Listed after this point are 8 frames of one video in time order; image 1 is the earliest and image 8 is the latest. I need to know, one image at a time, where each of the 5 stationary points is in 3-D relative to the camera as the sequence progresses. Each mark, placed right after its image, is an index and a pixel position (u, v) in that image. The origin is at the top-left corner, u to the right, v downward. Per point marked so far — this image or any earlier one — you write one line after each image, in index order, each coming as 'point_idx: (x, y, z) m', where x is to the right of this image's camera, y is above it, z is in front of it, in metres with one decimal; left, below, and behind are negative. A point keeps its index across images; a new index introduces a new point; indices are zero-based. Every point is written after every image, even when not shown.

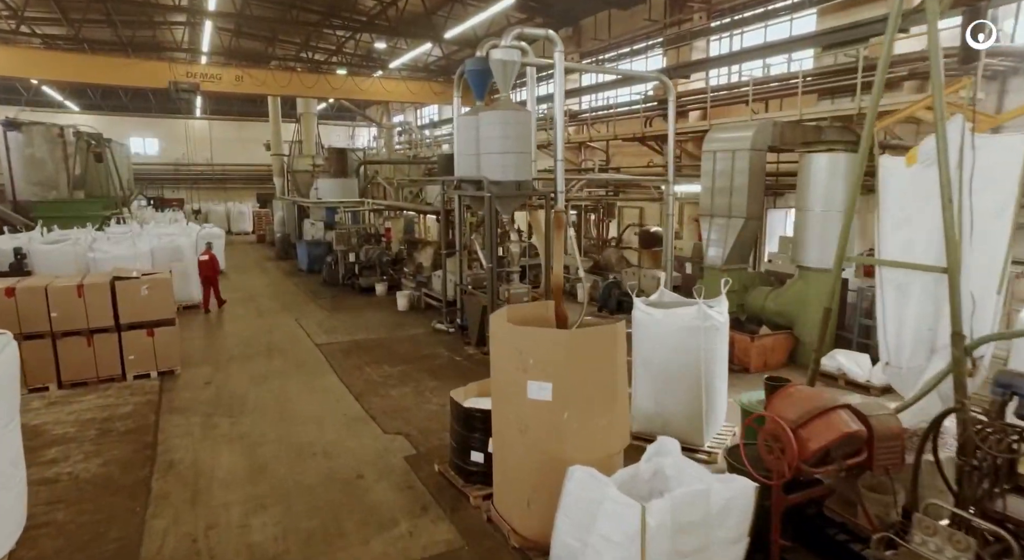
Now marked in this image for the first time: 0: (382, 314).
0: (-1.6, -0.4, +7.6) m
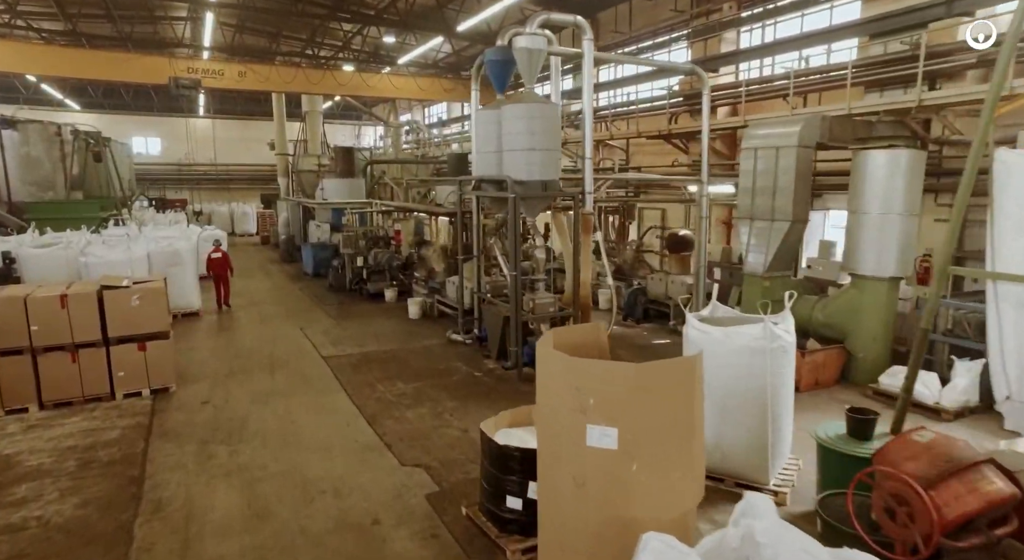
0: (-1.4, -0.5, +7.1) m
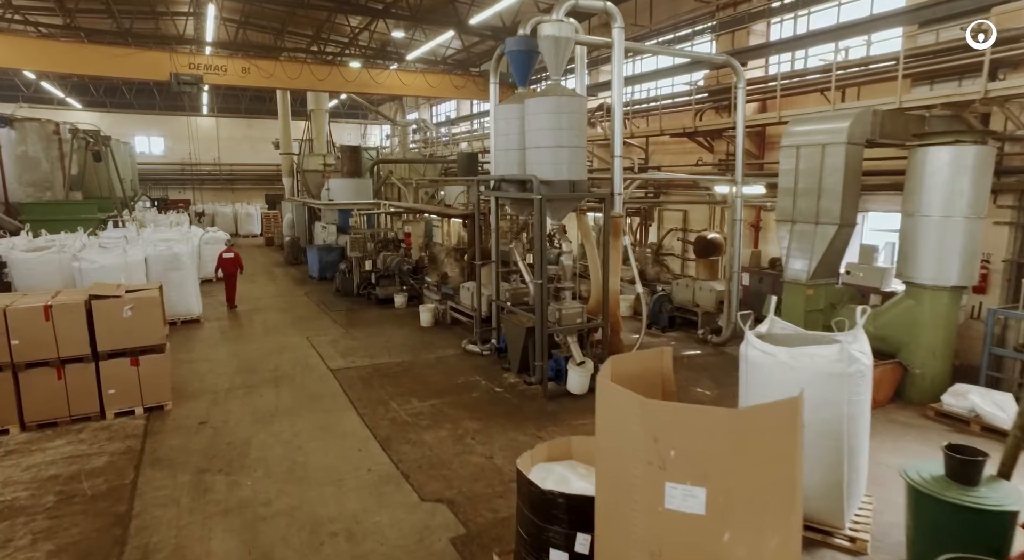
0: (-1.2, -0.6, +6.7) m
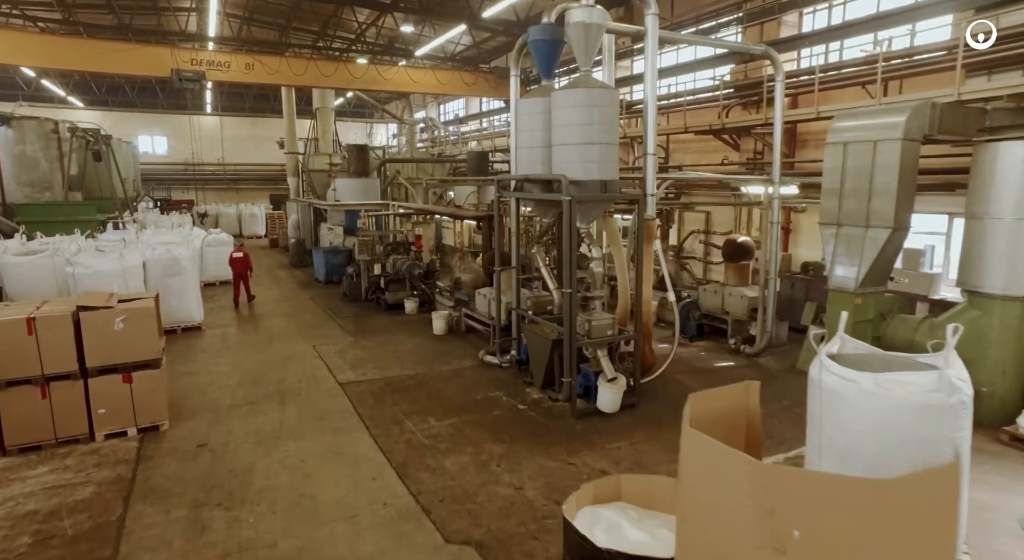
0: (-1.0, -0.6, +6.4) m
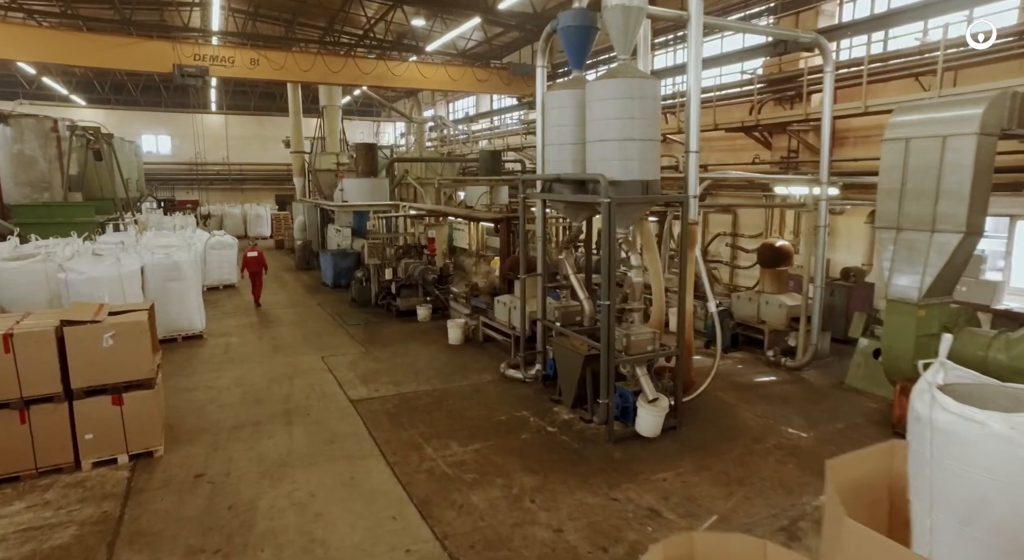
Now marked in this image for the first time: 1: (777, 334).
0: (-0.8, -0.7, +6.0) m
1: (+2.5, -0.5, +5.8) m
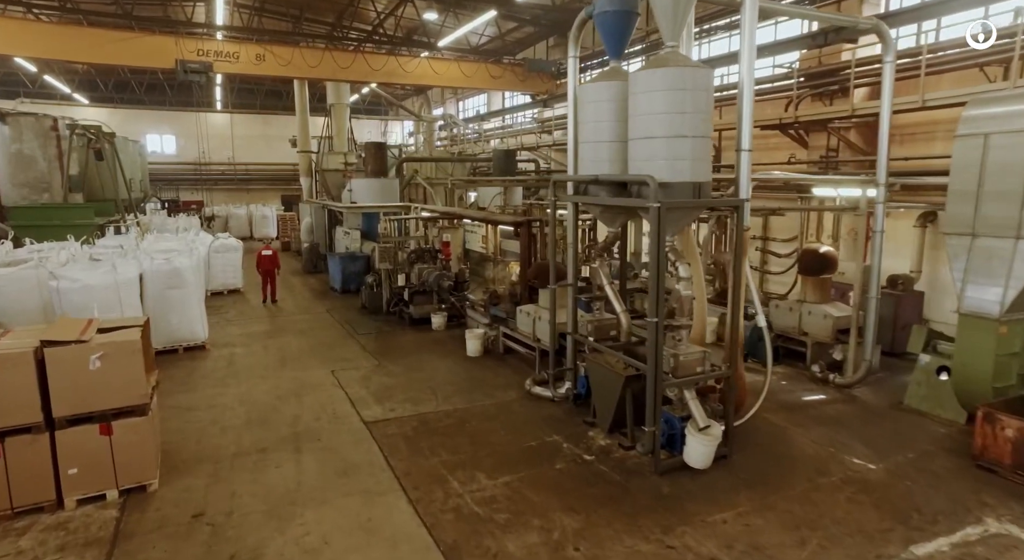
0: (-0.6, -0.8, +5.6) m
1: (+2.7, -0.6, +5.3) m
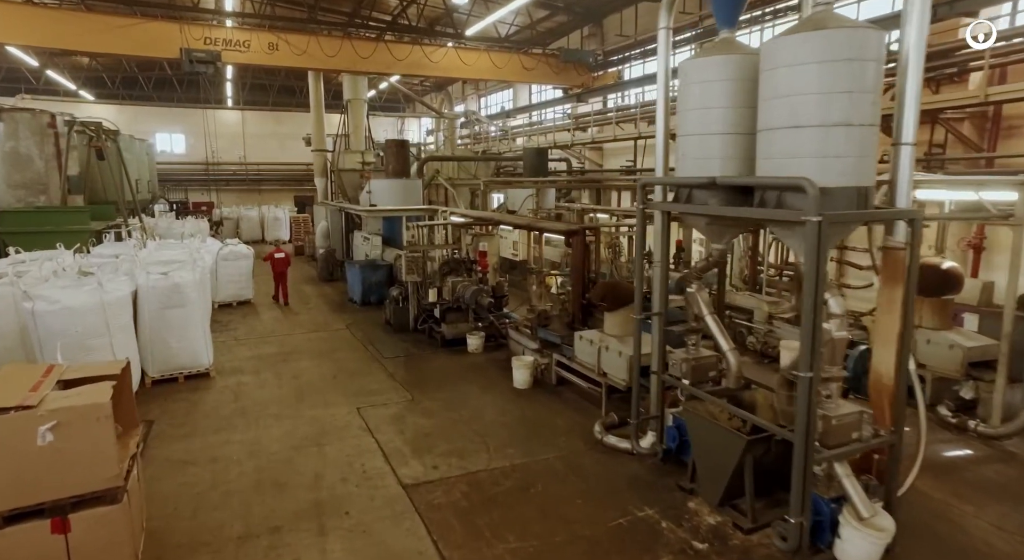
0: (-0.1, -0.9, +4.7) m
1: (+3.2, -0.8, +4.4) m
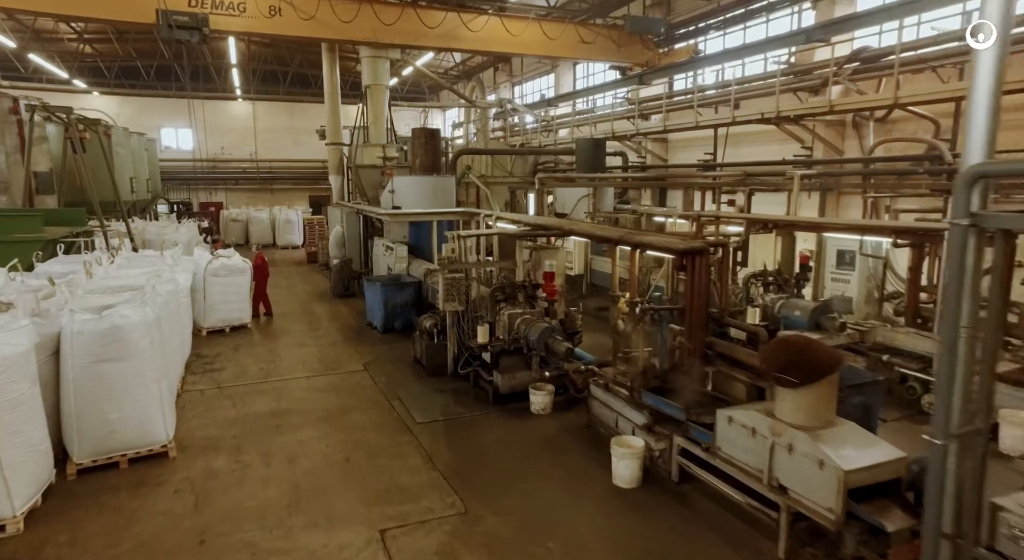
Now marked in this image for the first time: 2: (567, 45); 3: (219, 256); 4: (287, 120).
0: (+0.4, -1.2, +3.0) m
1: (+3.7, -1.0, +2.6) m
2: (+0.7, +3.2, +8.1) m
3: (-3.2, +0.3, +6.5) m
4: (-6.0, +4.2, +16.0) m
